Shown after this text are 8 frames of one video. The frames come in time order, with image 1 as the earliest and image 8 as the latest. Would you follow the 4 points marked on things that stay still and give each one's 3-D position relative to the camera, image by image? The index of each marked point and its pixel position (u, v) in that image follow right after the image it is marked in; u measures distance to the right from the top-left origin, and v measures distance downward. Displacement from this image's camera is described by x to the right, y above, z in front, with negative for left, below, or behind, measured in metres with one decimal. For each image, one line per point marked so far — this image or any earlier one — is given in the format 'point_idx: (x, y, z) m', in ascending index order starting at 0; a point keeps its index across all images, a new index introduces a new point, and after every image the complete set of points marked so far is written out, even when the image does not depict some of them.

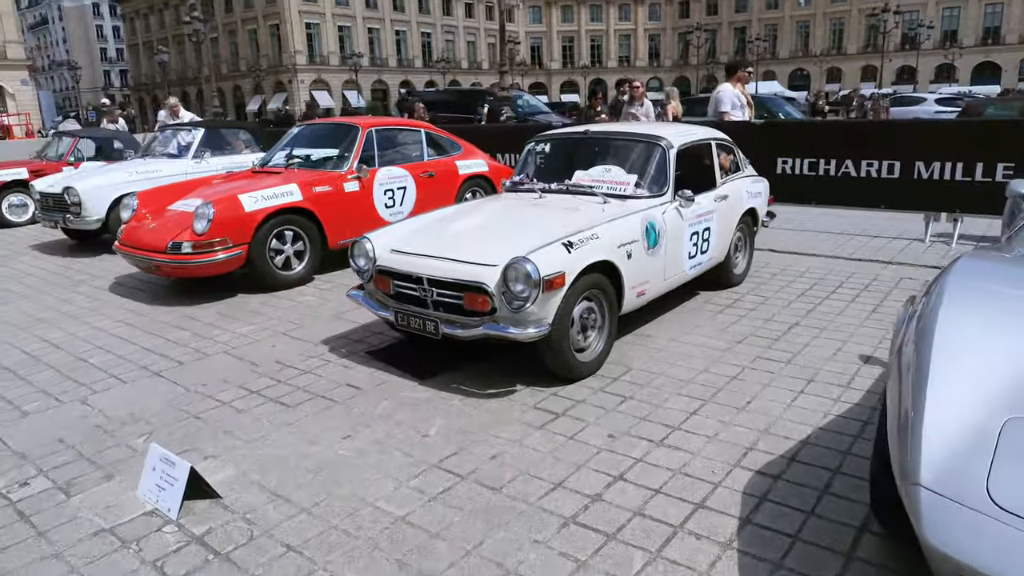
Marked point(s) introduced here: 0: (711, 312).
0: (+1.6, -0.2, +6.0) m
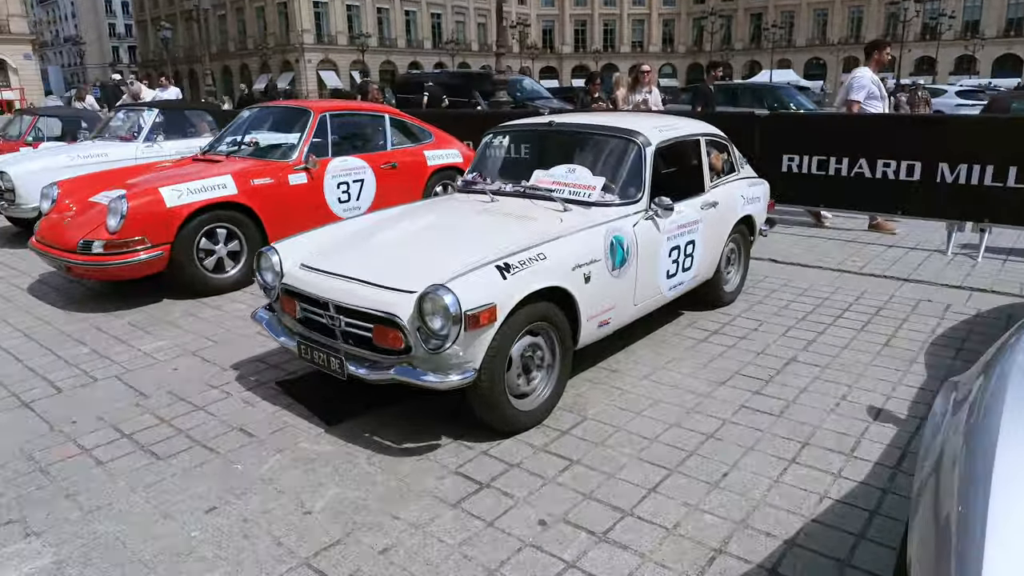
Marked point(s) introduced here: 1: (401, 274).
0: (+1.2, -0.4, +5.1) m
1: (-0.5, +0.1, +3.8) m
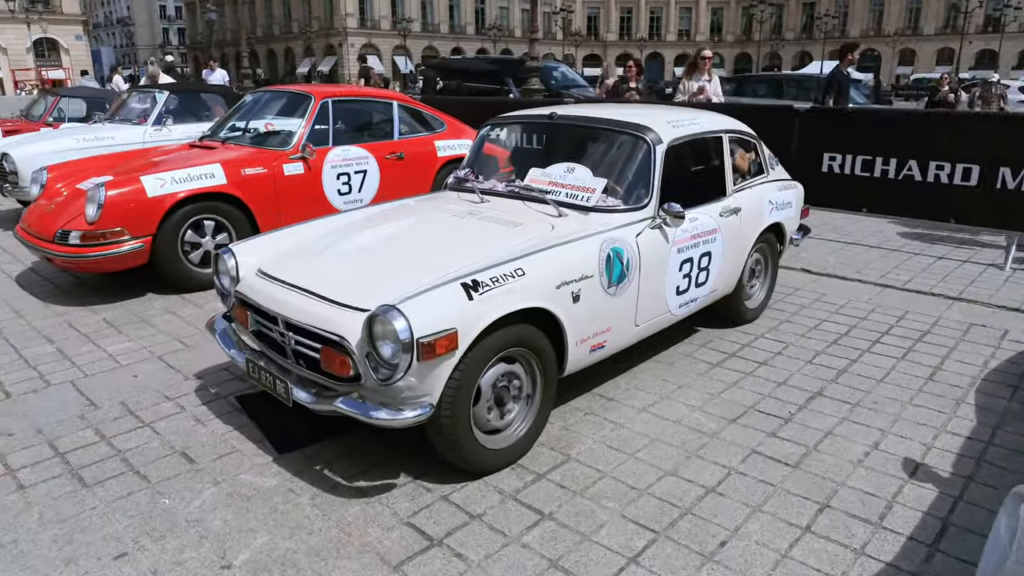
0: (+1.2, -0.5, +4.5) m
1: (-0.7, 0.0, +3.3) m
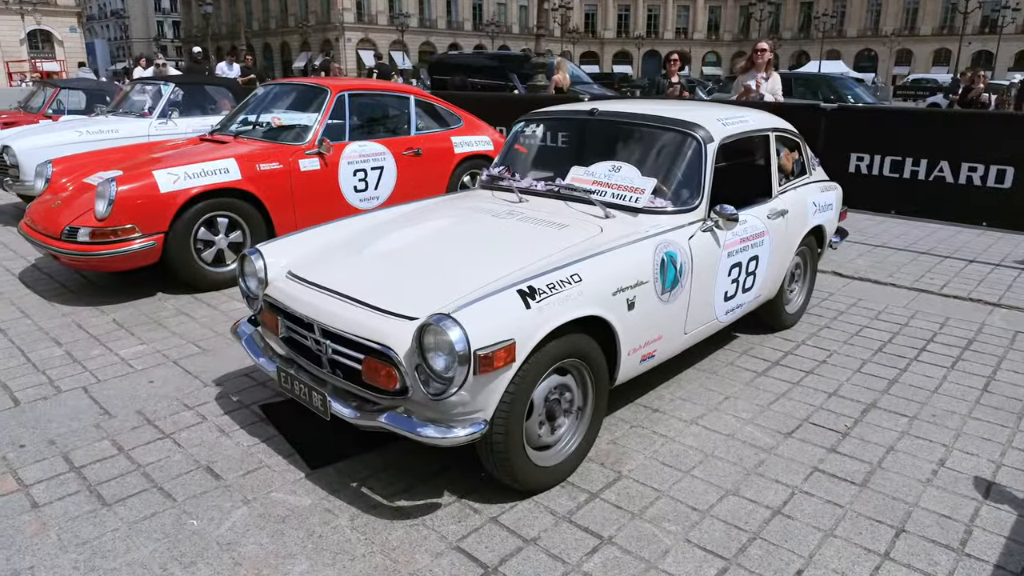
0: (+1.4, -0.5, +4.3) m
1: (-0.4, 0.0, +3.0) m
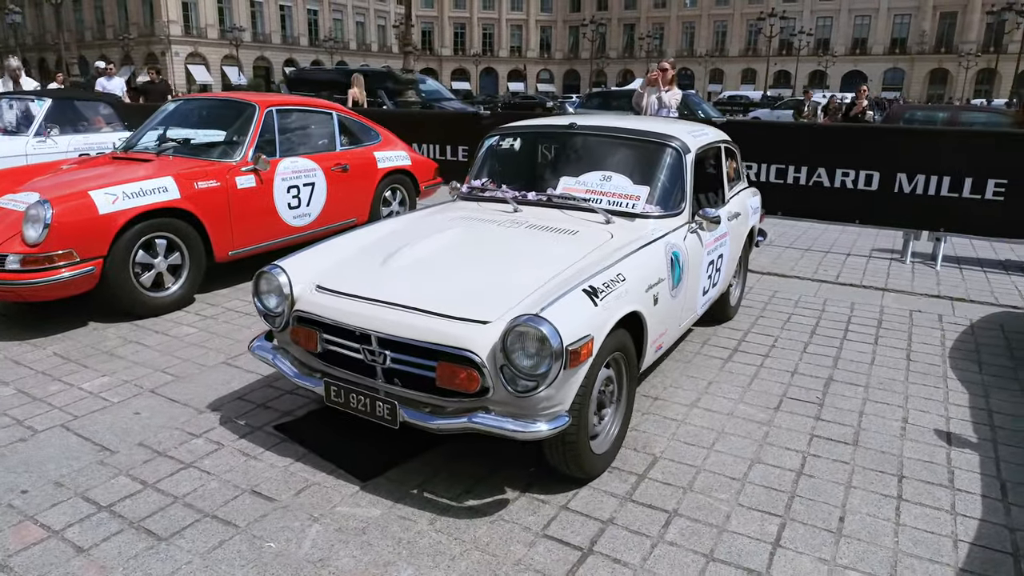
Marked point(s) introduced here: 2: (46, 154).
0: (+1.4, -0.5, +4.8) m
1: (-0.2, -0.1, +3.2) m
2: (-5.3, +1.5, +8.3) m
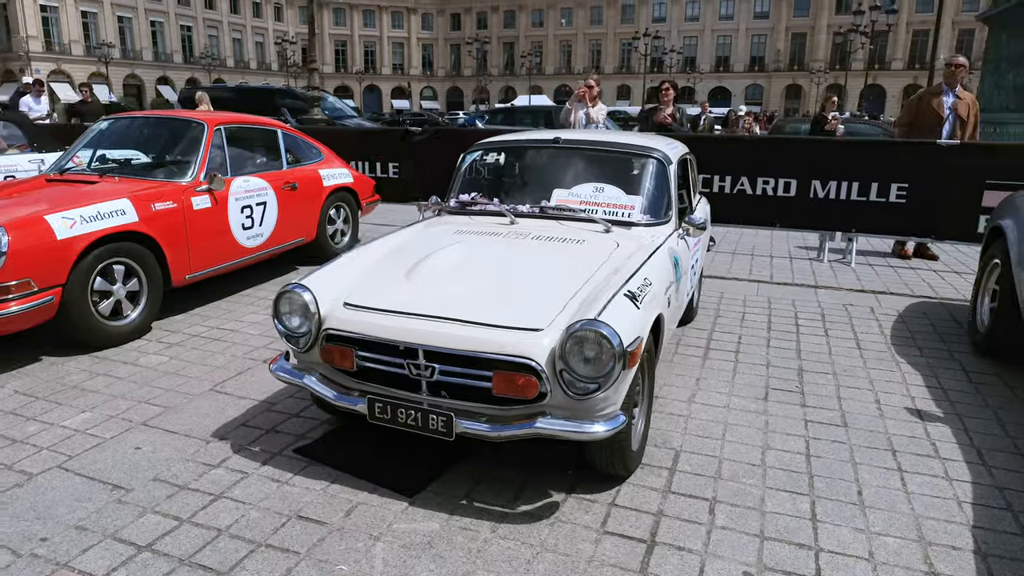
0: (+1.3, -0.5, +5.1) m
1: (0.0, -0.1, +3.3) m
2: (-5.9, +1.1, +7.6) m
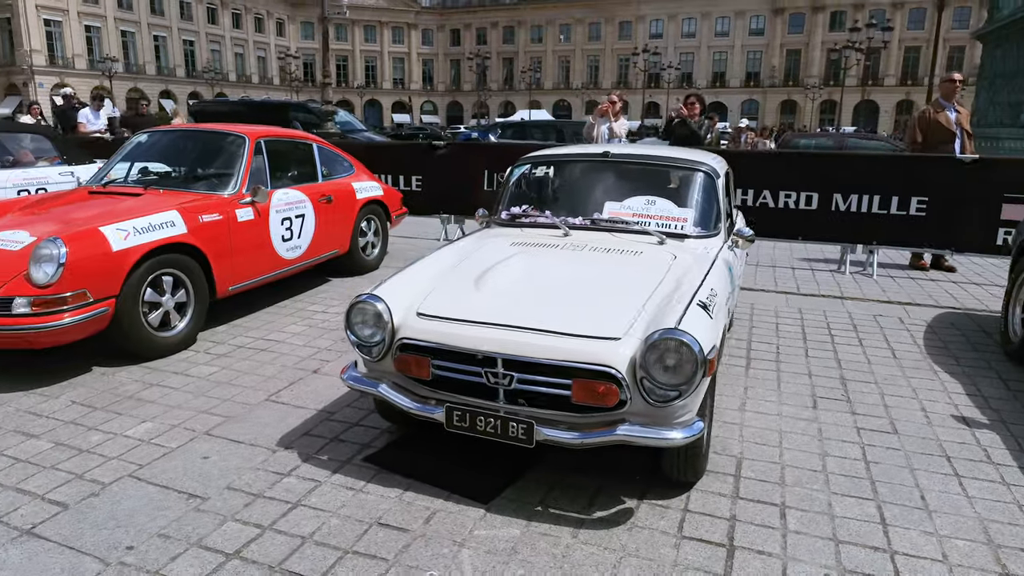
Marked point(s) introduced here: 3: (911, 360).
0: (+1.6, -0.6, +5.2) m
1: (+0.3, -0.1, +3.3) m
2: (-5.6, +1.0, +7.7) m
3: (+3.0, -0.5, +5.5) m
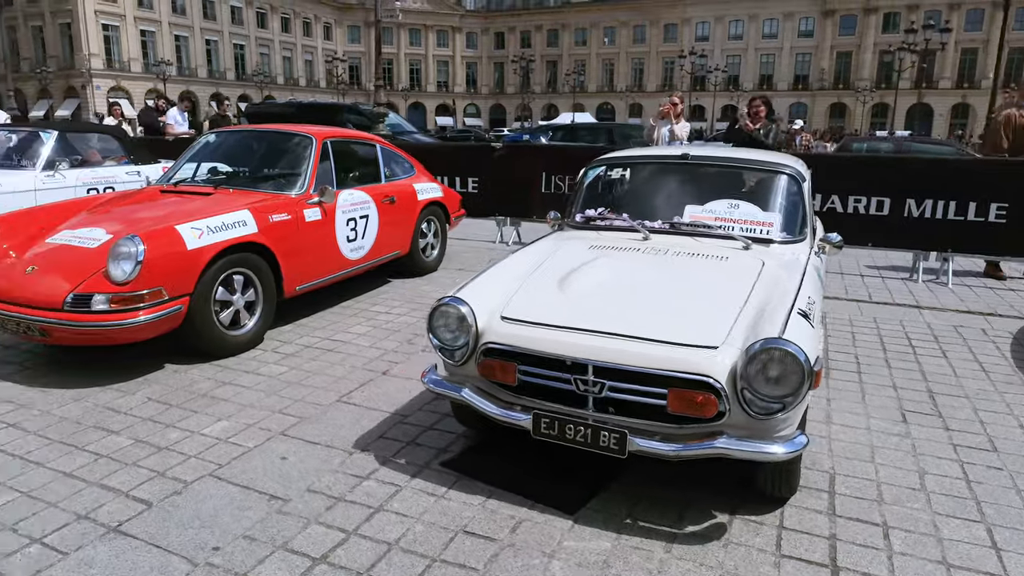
0: (+2.1, -0.6, +5.0) m
1: (+0.7, -0.2, +3.2) m
2: (-4.9, +1.0, +7.9) m
3: (+3.4, -0.6, +5.2) m
